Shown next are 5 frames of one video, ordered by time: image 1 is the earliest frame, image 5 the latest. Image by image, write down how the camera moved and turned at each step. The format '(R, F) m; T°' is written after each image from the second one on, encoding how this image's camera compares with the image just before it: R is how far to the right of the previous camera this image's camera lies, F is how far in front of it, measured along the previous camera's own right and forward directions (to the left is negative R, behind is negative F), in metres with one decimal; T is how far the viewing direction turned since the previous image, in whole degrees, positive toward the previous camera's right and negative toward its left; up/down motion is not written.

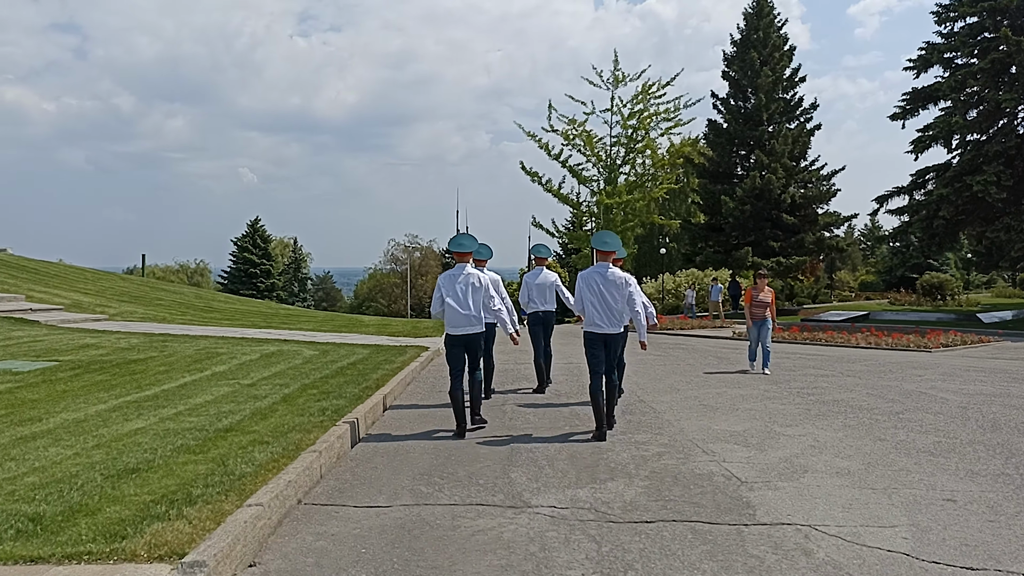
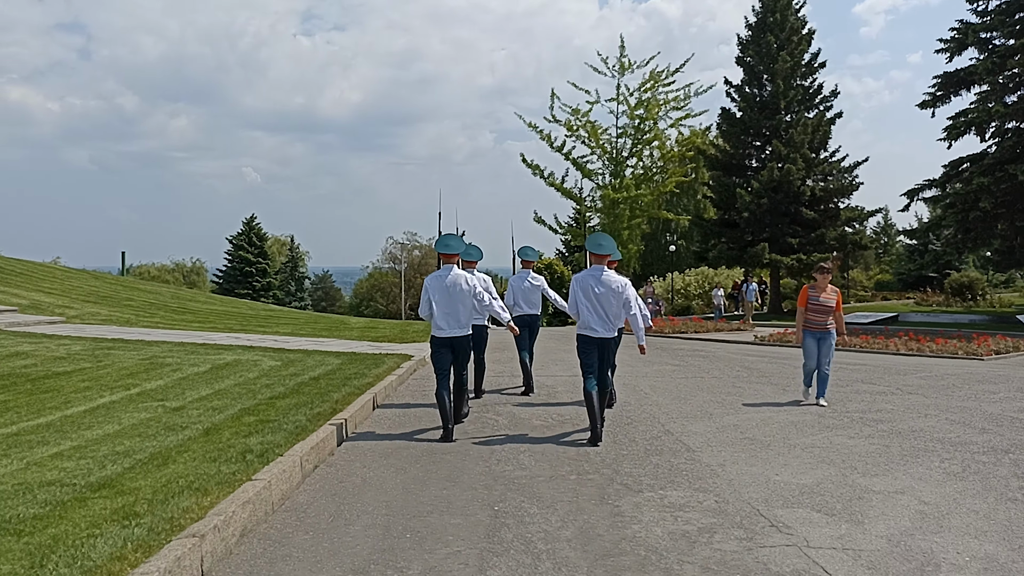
(+0.1, +2.3) m; 0°
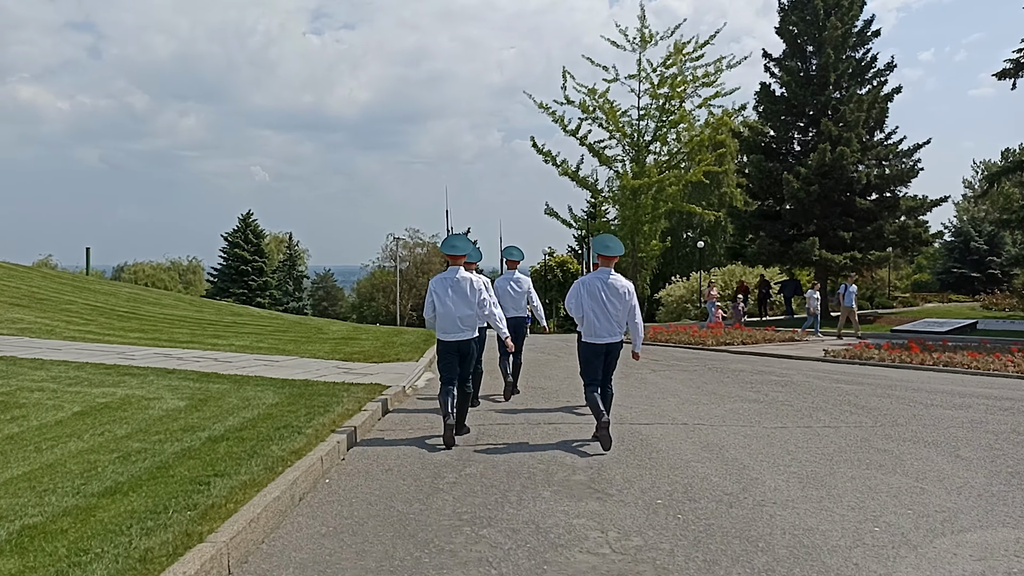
(-0.1, +4.3) m; 0°
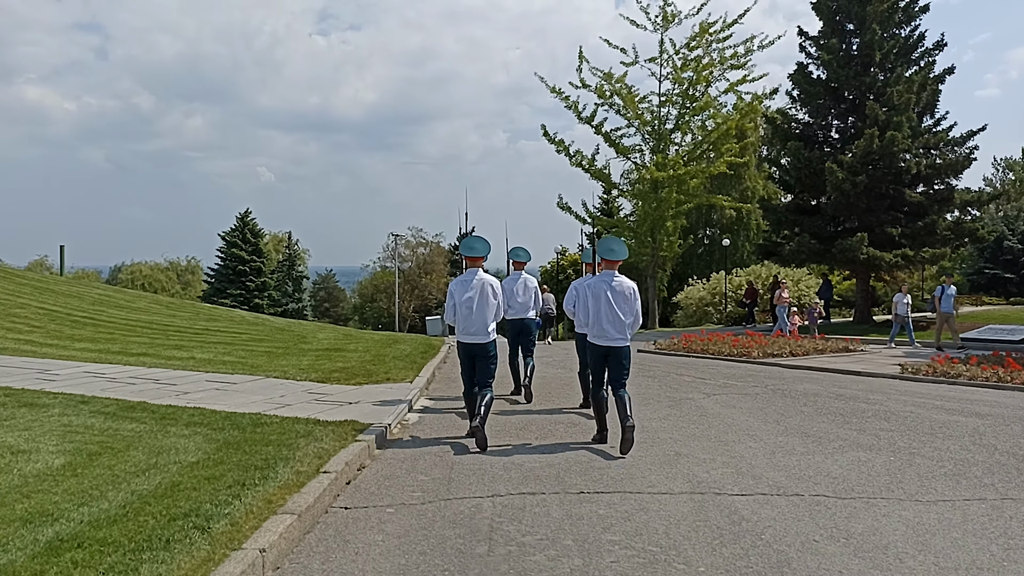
(-0.1, +2.9) m; 0°
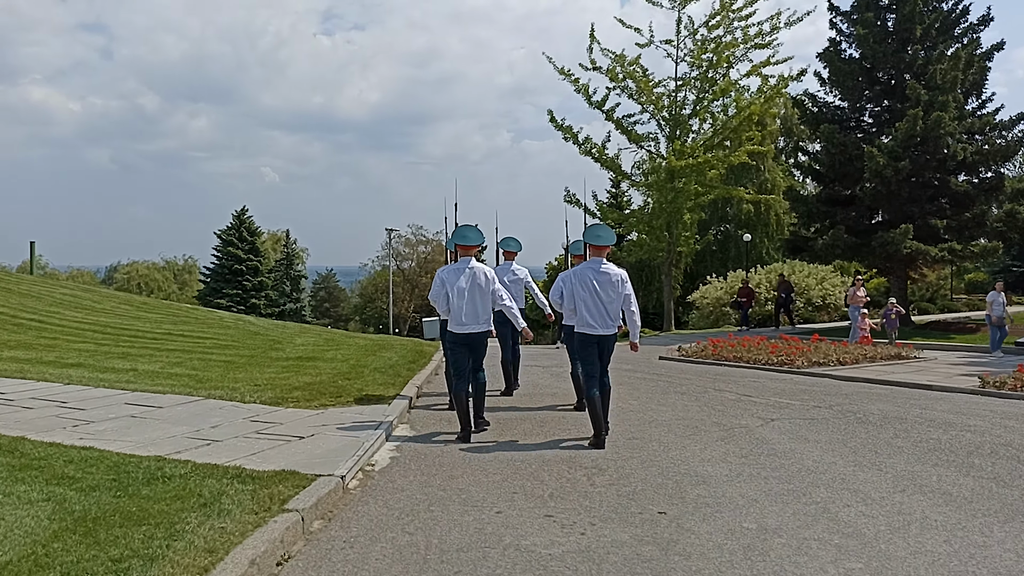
(0.0, +2.4) m; 0°
